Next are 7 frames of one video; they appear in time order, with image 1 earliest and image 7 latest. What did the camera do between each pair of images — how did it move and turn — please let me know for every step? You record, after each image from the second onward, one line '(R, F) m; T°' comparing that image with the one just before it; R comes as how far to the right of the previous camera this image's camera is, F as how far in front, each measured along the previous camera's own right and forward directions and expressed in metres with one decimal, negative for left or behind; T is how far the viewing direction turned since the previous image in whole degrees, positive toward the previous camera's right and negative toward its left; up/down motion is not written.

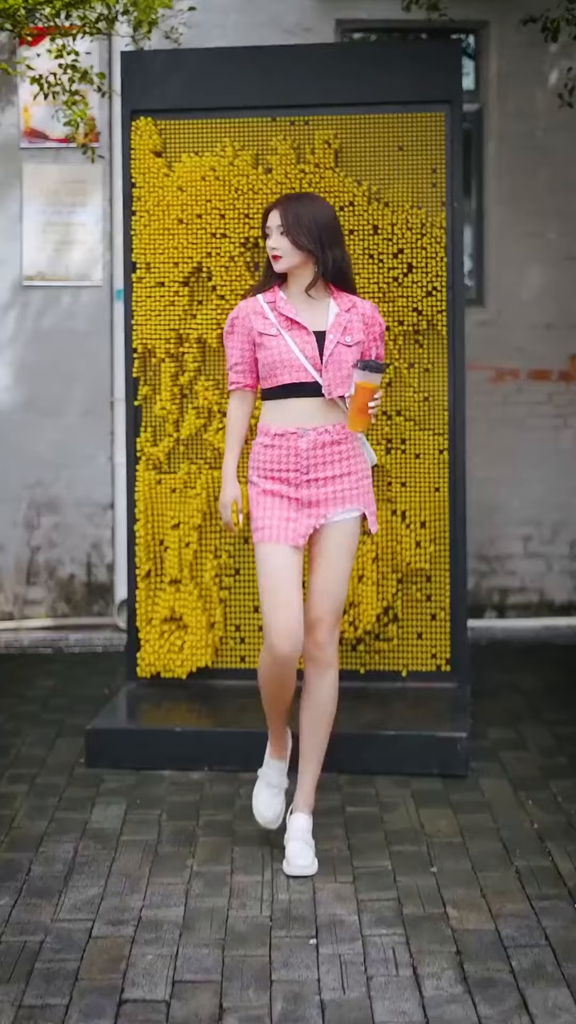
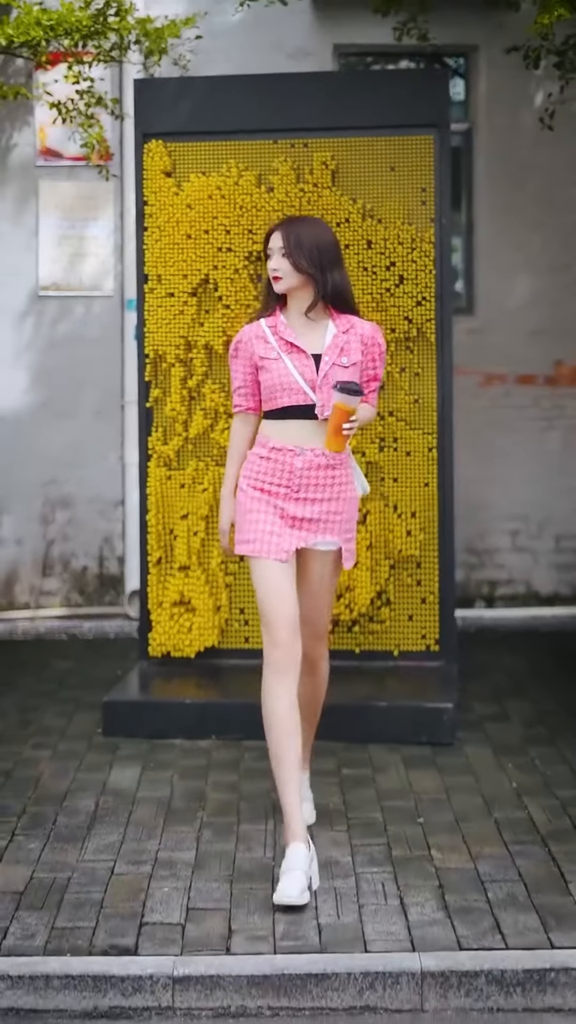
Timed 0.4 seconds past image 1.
(0.0, -0.5) m; 0°
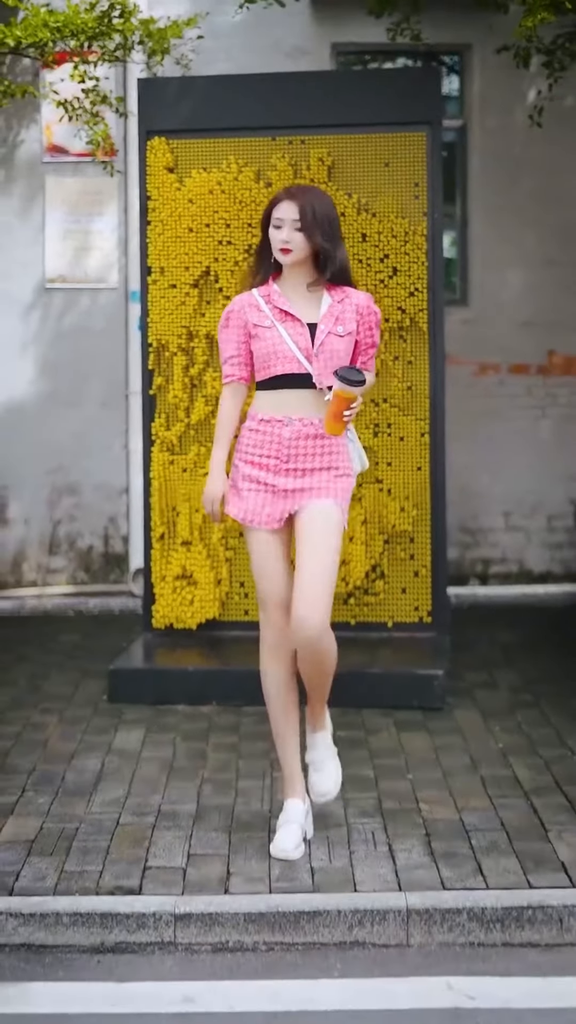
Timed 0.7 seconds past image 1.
(0.0, -0.3) m; 0°
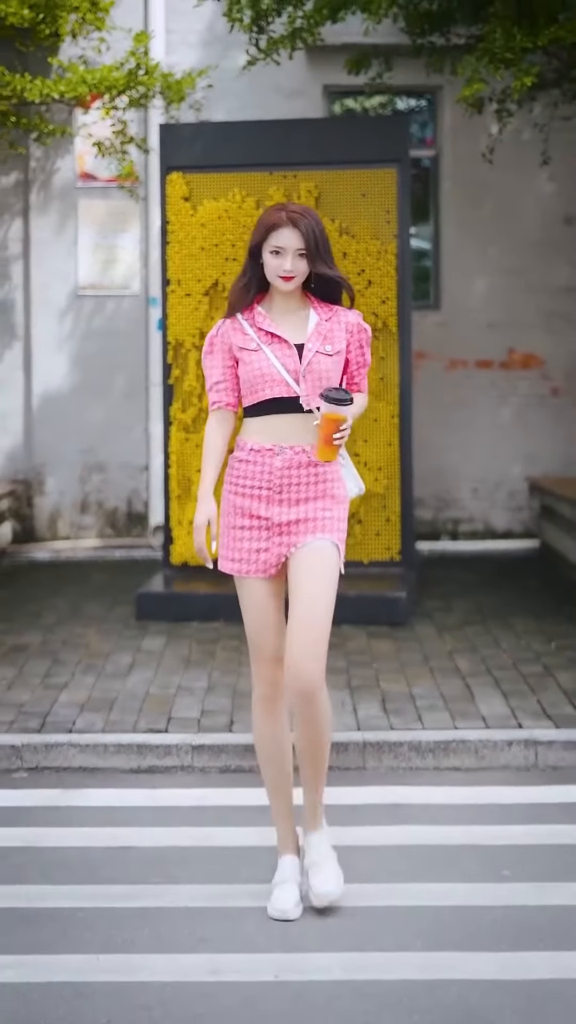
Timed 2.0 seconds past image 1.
(+0.1, -1.4) m; 0°
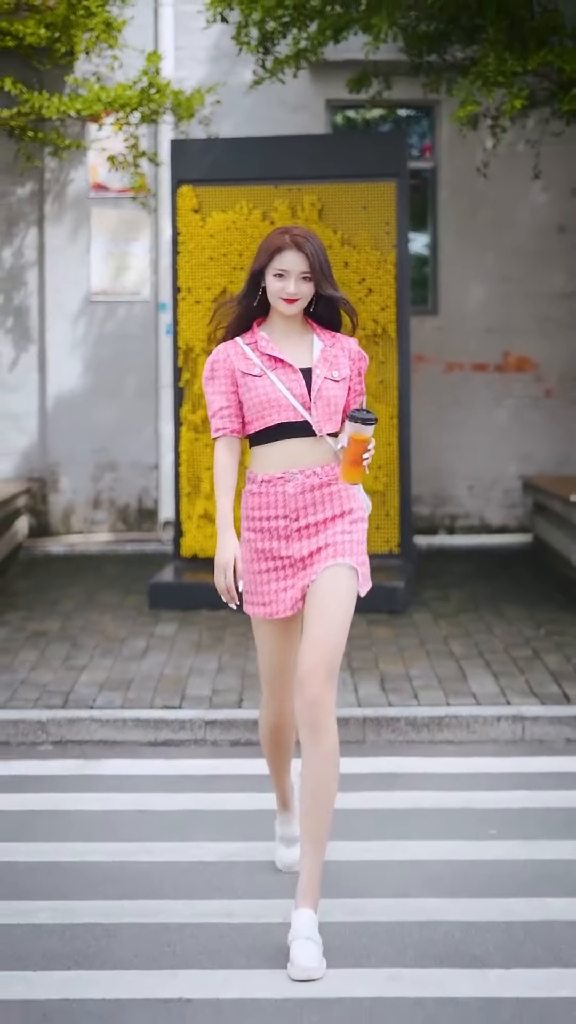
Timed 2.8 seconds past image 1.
(0.0, -0.4) m; 0°
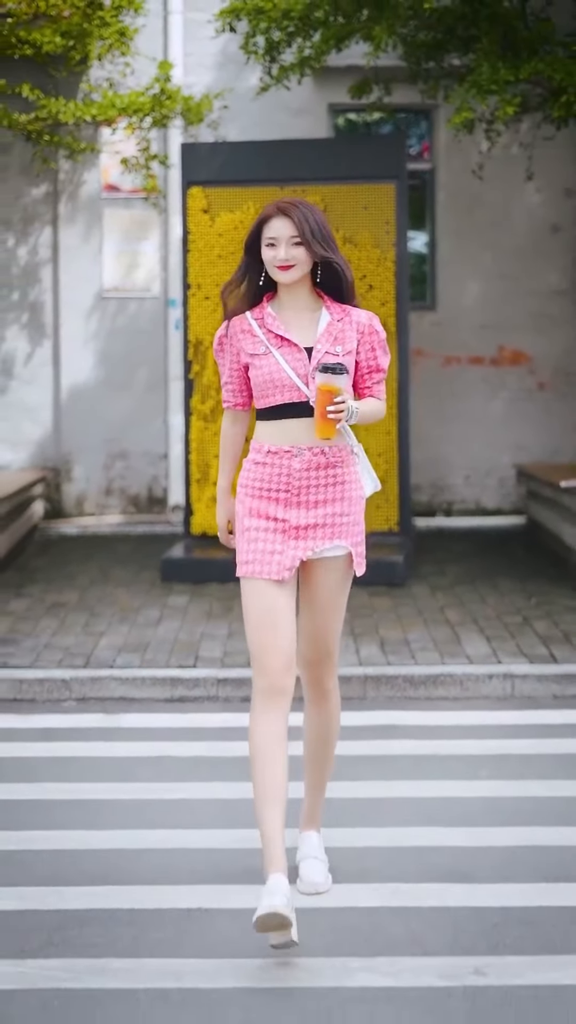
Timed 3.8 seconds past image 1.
(0.0, -0.5) m; 0°
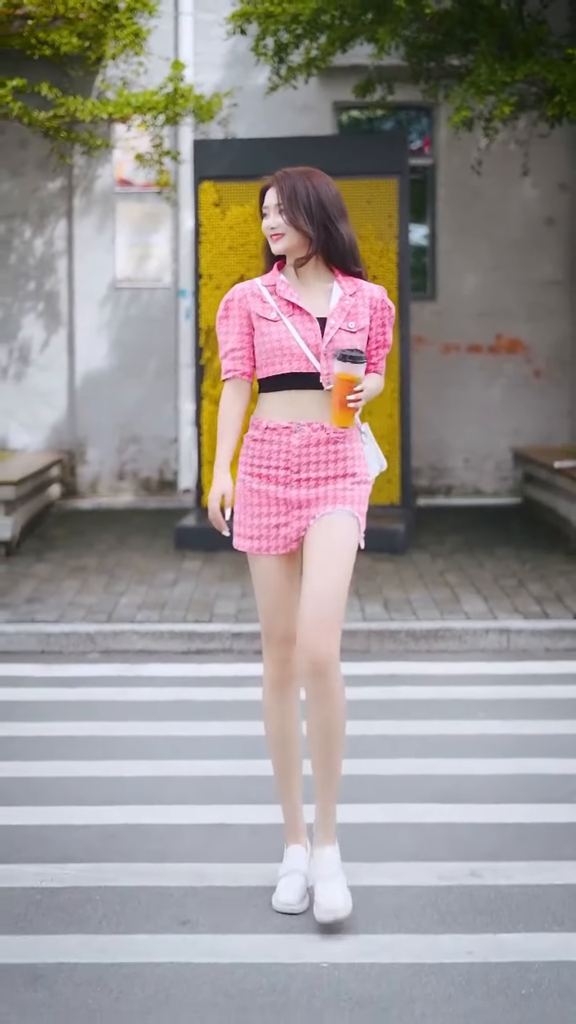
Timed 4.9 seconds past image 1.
(-0.1, -0.5) m; 0°
